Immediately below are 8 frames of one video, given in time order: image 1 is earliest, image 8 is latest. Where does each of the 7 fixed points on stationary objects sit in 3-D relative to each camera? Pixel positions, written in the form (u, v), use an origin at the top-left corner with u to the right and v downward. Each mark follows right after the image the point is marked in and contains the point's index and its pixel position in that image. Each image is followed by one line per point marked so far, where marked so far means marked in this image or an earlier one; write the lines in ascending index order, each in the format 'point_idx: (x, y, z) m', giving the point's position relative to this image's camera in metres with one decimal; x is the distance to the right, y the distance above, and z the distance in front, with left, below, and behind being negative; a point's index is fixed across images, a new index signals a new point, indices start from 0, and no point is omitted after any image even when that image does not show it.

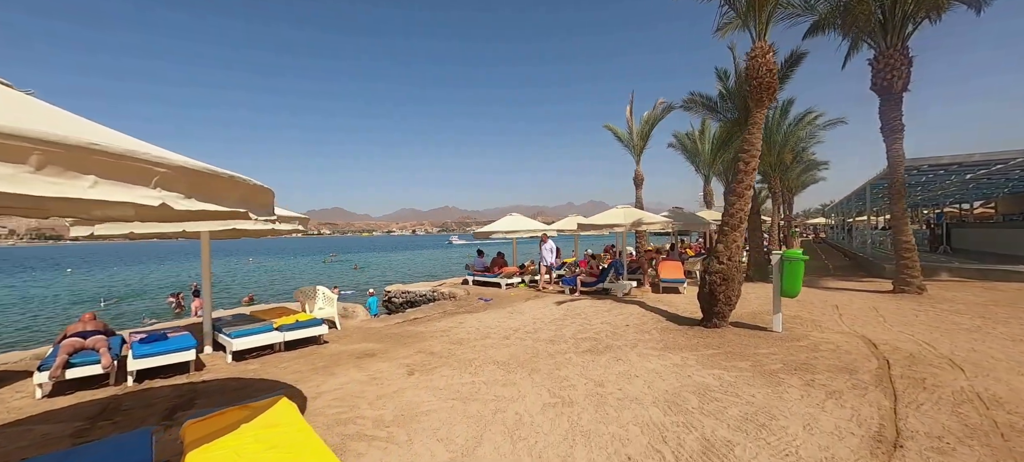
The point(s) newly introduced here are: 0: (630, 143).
0: (+5.1, +3.8, +16.5) m
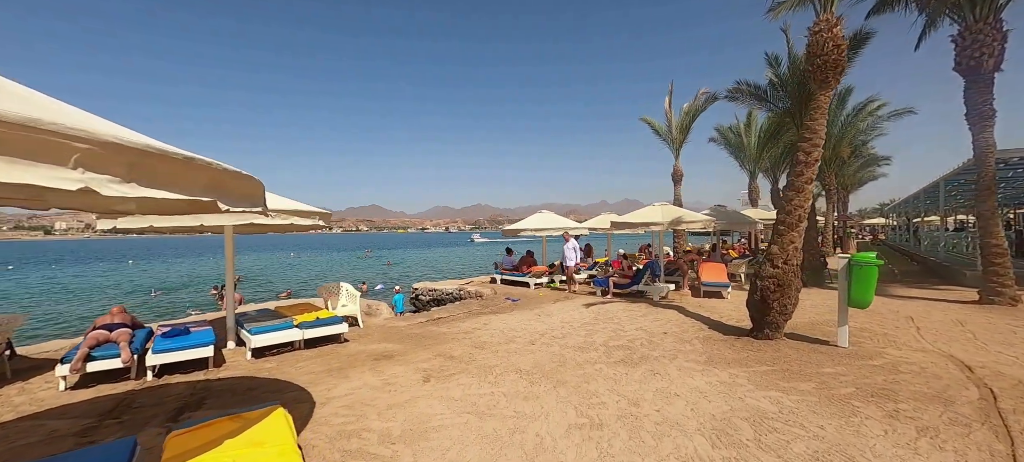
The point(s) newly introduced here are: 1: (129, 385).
0: (+6.3, +3.8, +15.5) m
1: (-5.0, -2.0, +5.1) m
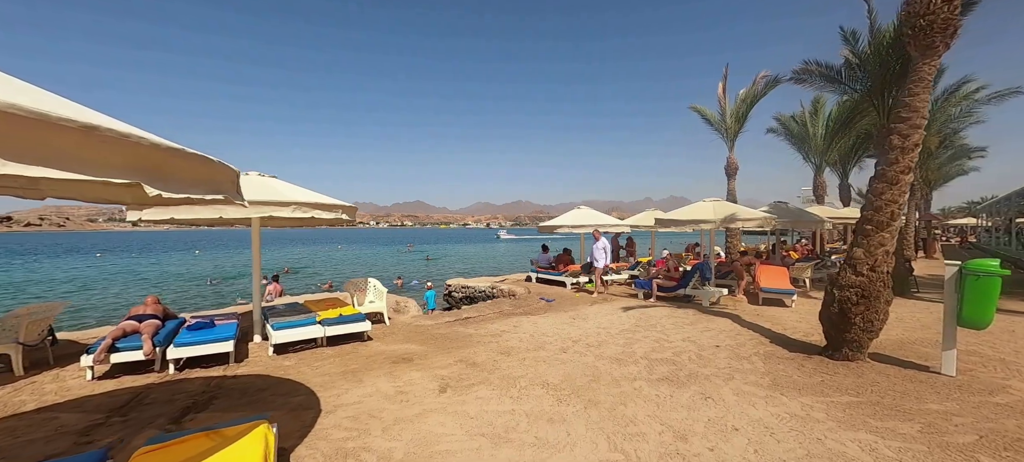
0: (+7.8, +3.8, +14.2) m
1: (-4.7, -1.9, +5.0) m
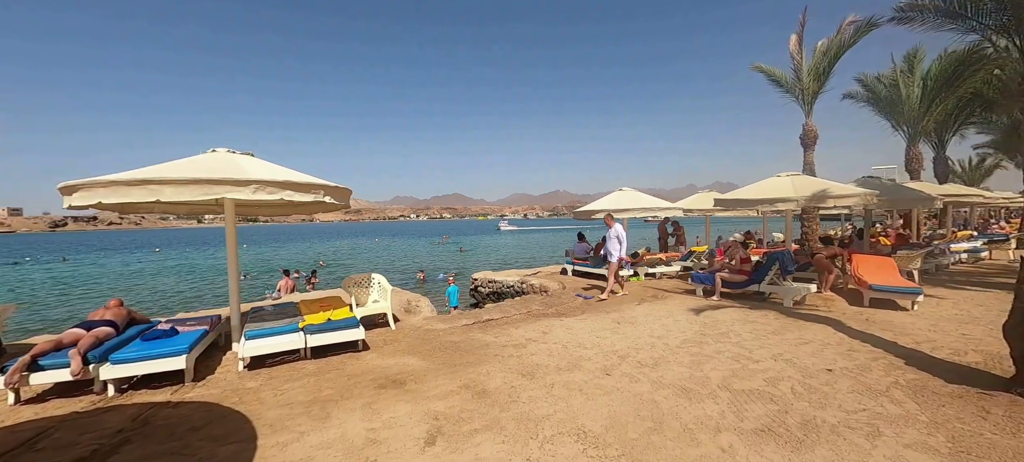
0: (+8.7, +4.4, +11.8) m
1: (-4.5, -1.8, +4.0) m
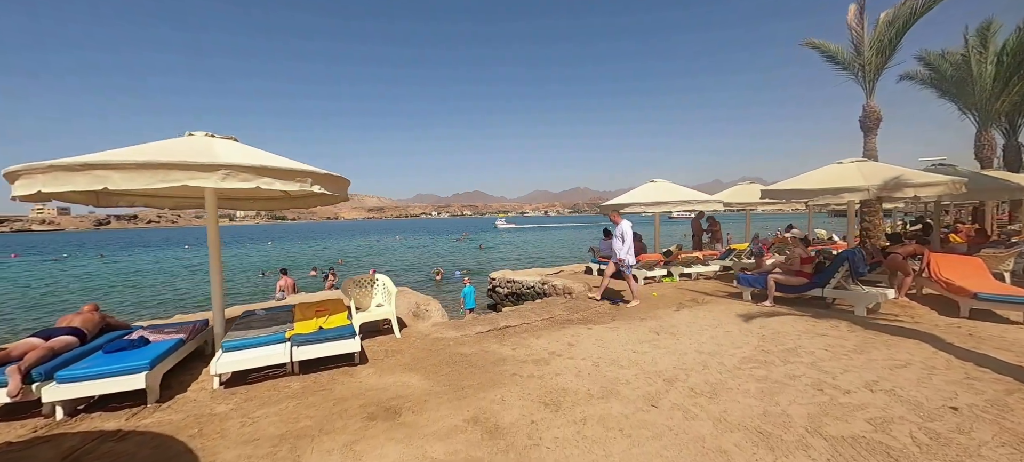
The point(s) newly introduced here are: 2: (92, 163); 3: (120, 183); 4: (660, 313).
0: (+9.3, +4.5, +10.4) m
1: (-4.3, -1.7, +3.4) m
2: (-3.8, +0.6, +3.4) m
3: (-3.5, +0.4, +3.4) m
4: (+2.6, -1.5, +6.9) m
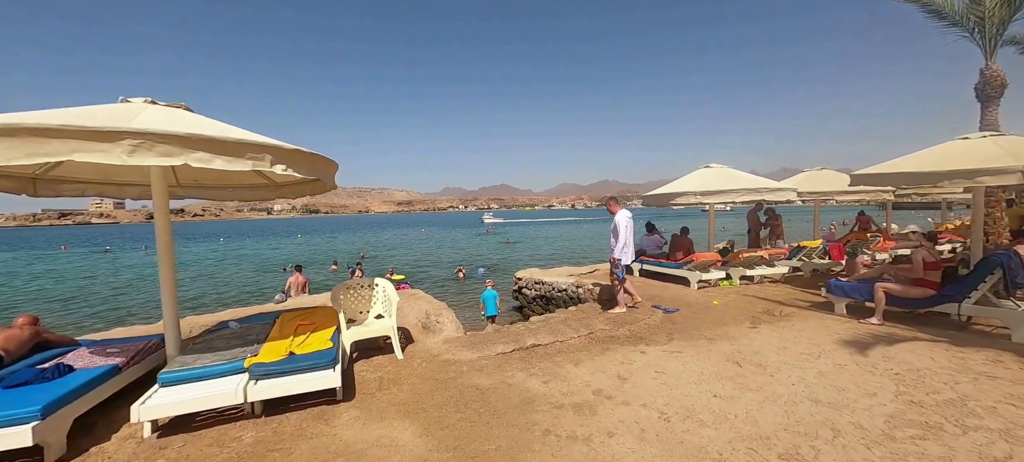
0: (+9.9, +4.6, +8.3) m
1: (-4.1, -1.7, +2.4) m
2: (-3.5, +0.6, +2.4) m
3: (-3.3, +0.5, +2.3) m
4: (+3.1, -1.4, +5.4) m
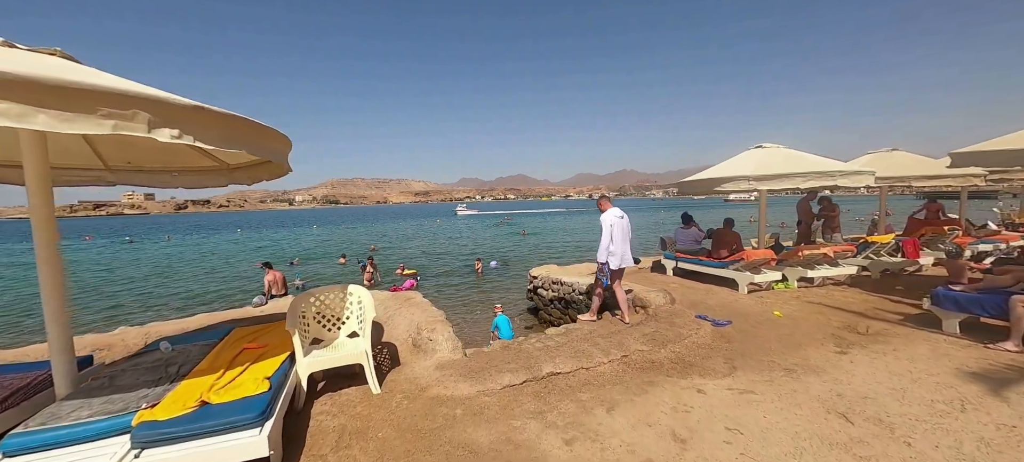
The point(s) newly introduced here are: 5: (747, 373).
0: (+10.2, +4.7, +6.6) m
1: (-4.1, -1.7, +1.4) m
2: (-3.6, +0.6, +1.3) m
3: (-3.3, +0.4, +1.3) m
4: (+3.2, -1.3, +4.1) m
5: (+2.3, -1.4, +3.8) m
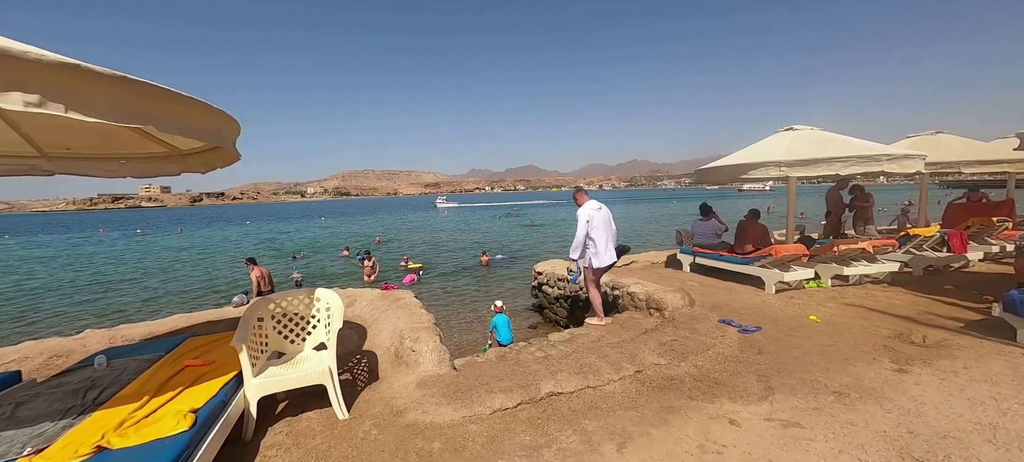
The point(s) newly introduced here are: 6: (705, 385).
0: (+10.2, +4.8, +5.6) m
1: (-4.2, -1.8, +1.0) m
2: (-3.7, +0.6, +0.8) m
3: (-3.4, +0.4, +0.7) m
4: (+3.1, -1.3, +3.4) m
5: (+2.3, -1.4, +3.2) m
6: (+1.7, -1.4, +3.4) m
